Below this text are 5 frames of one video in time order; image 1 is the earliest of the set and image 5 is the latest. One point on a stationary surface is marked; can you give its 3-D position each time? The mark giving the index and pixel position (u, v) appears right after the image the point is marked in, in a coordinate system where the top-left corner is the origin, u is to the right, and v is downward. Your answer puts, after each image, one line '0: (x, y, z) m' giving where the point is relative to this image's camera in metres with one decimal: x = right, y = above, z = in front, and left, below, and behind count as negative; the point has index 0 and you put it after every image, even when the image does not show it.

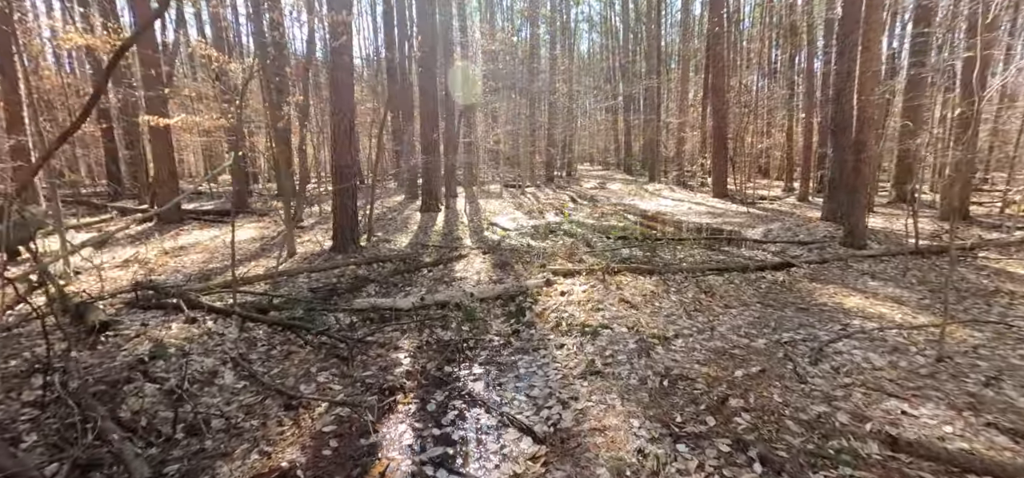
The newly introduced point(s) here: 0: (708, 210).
0: (+6.8, +1.0, +17.4) m
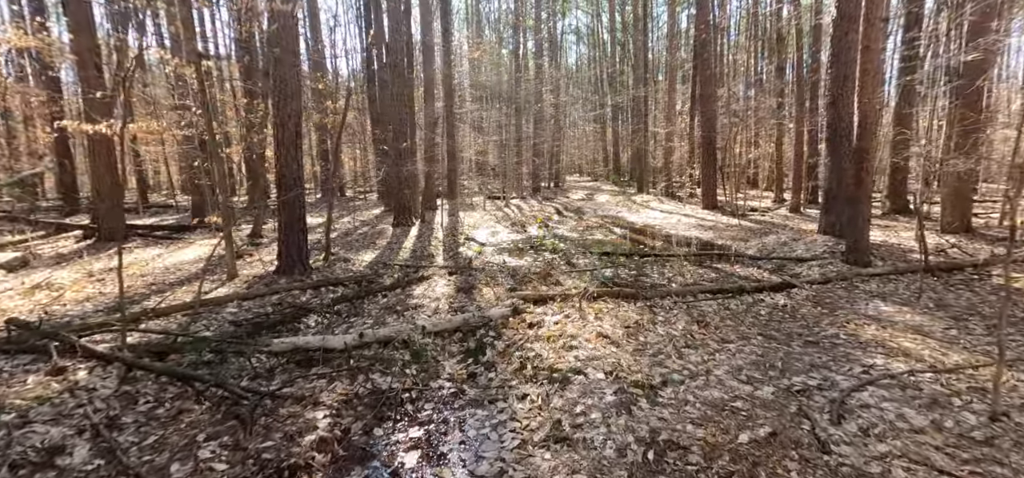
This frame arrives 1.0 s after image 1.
0: (+6.2, +0.6, +16.6) m
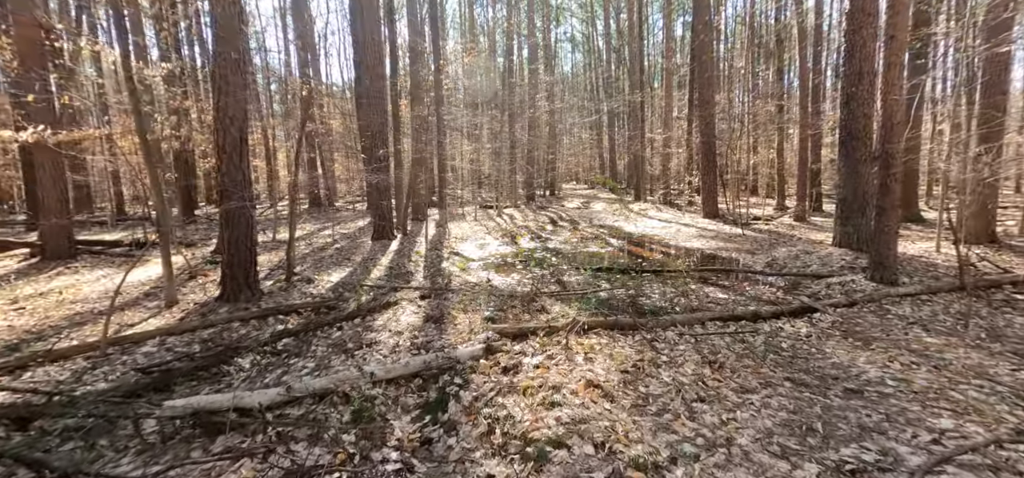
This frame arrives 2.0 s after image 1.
0: (+5.9, +0.2, +15.7) m
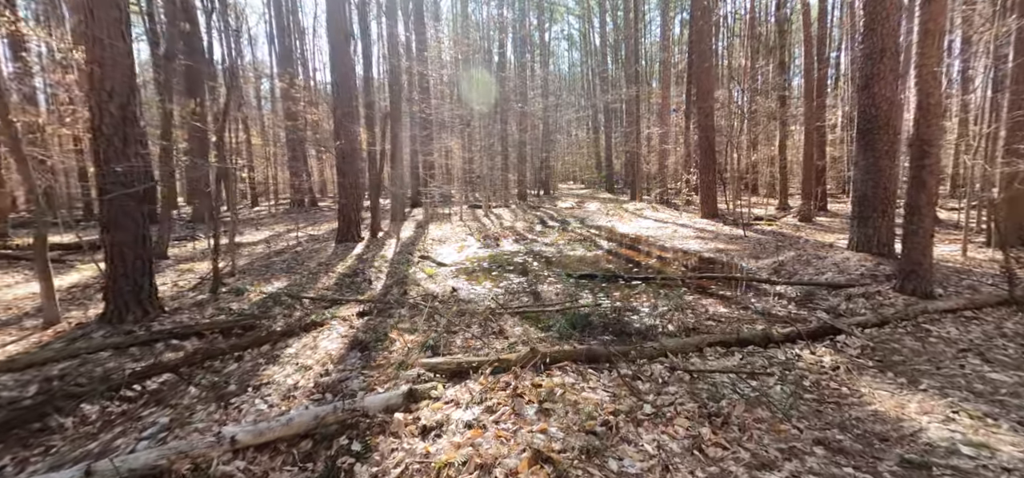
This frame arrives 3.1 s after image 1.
0: (+5.3, +0.2, +14.5) m
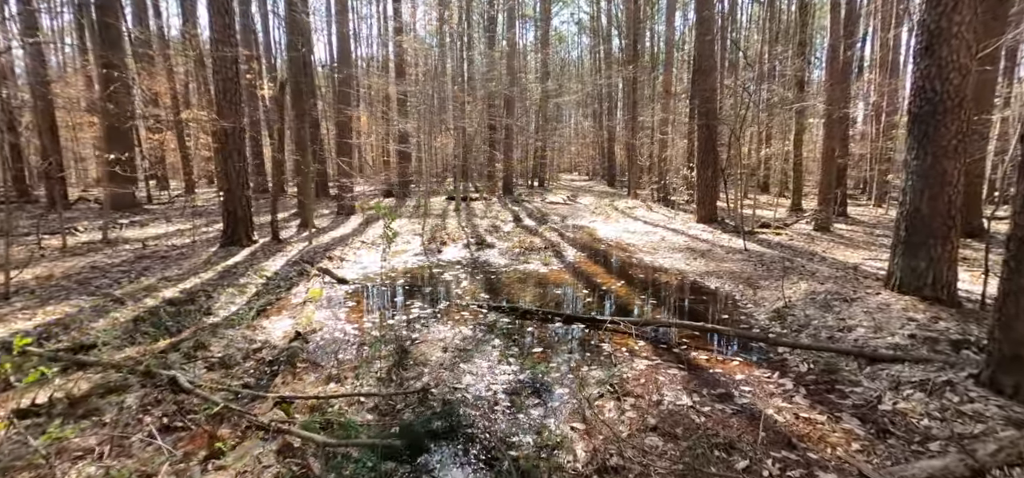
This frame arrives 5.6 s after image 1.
0: (+4.1, -0.1, +11.8) m
